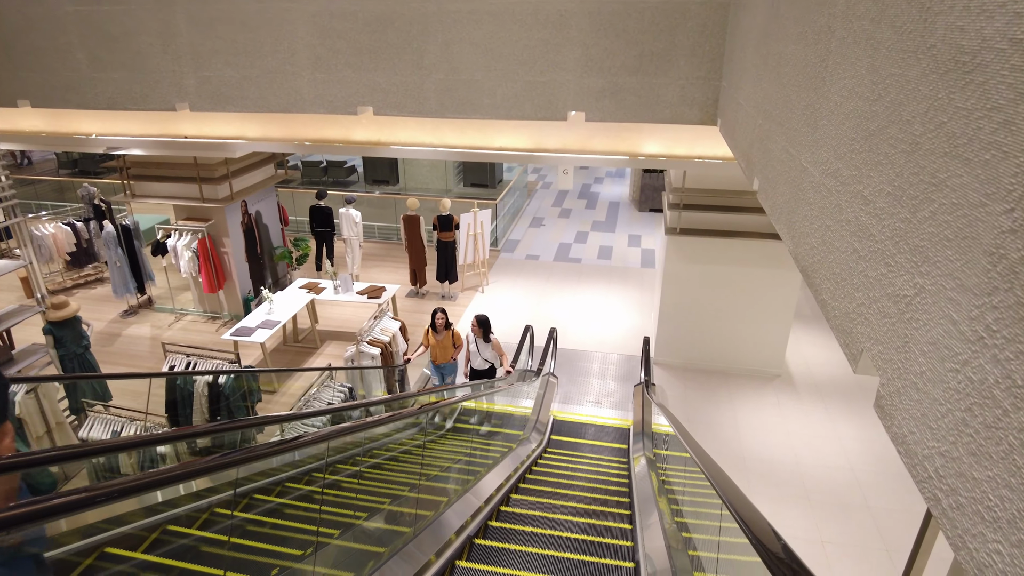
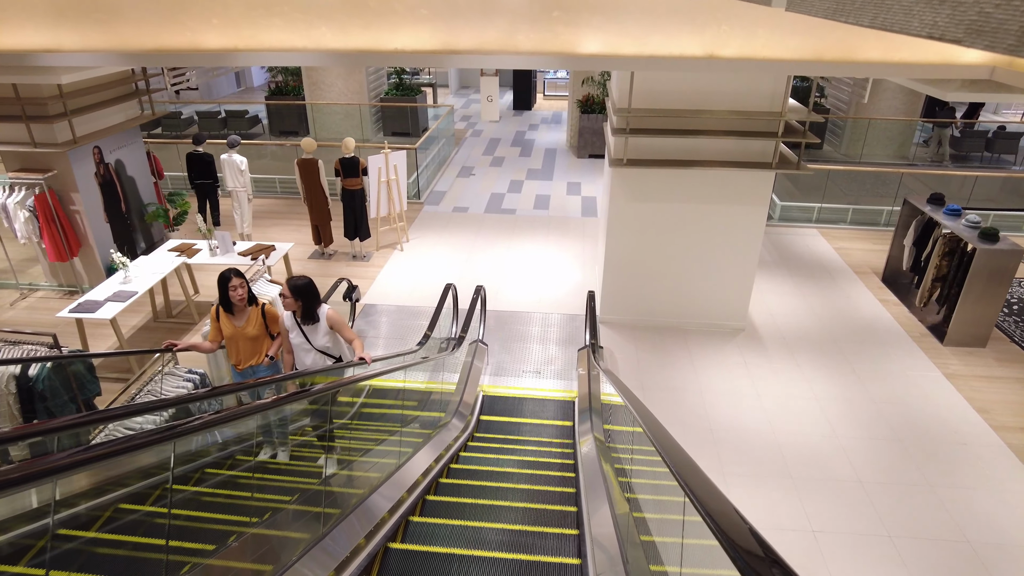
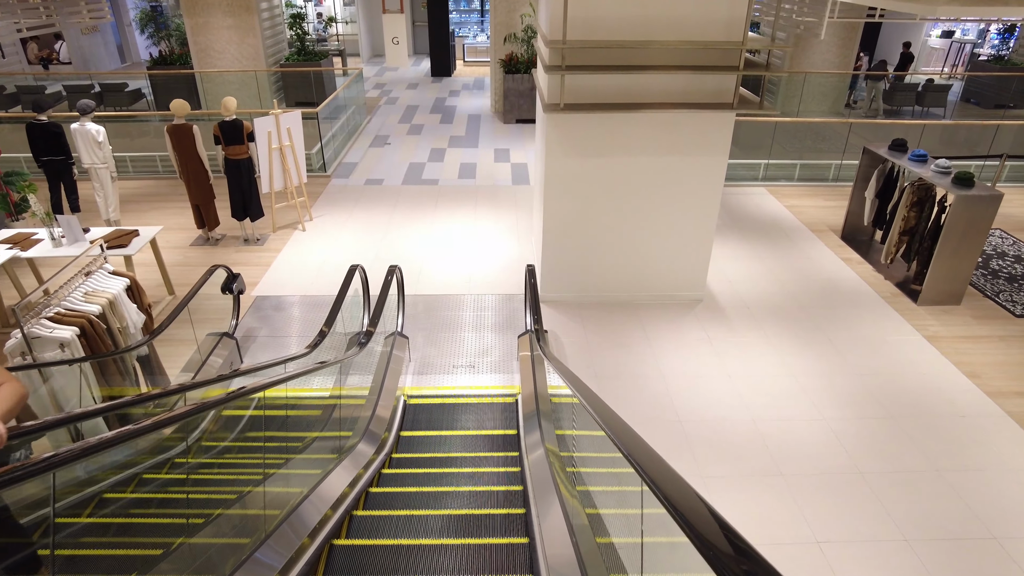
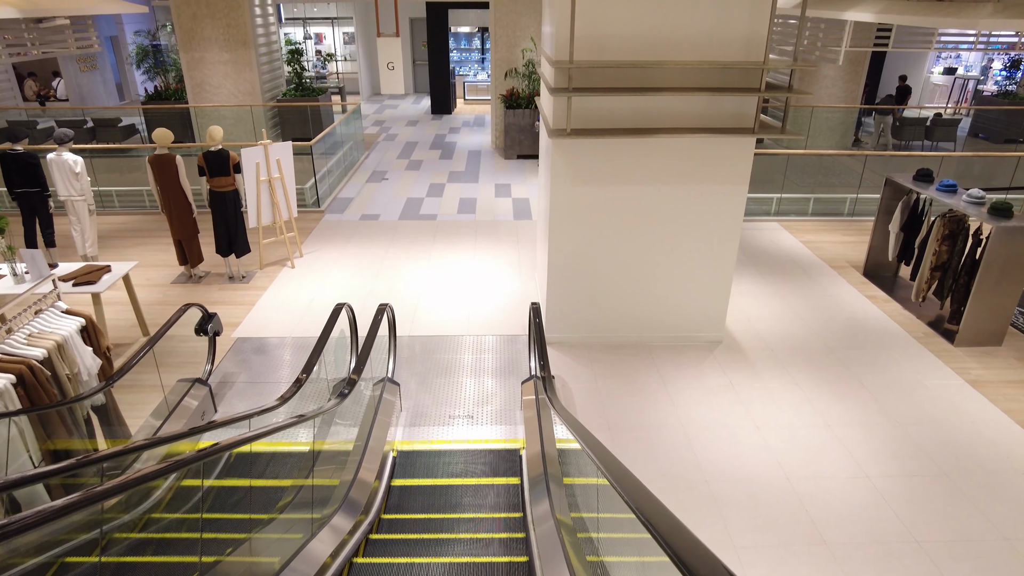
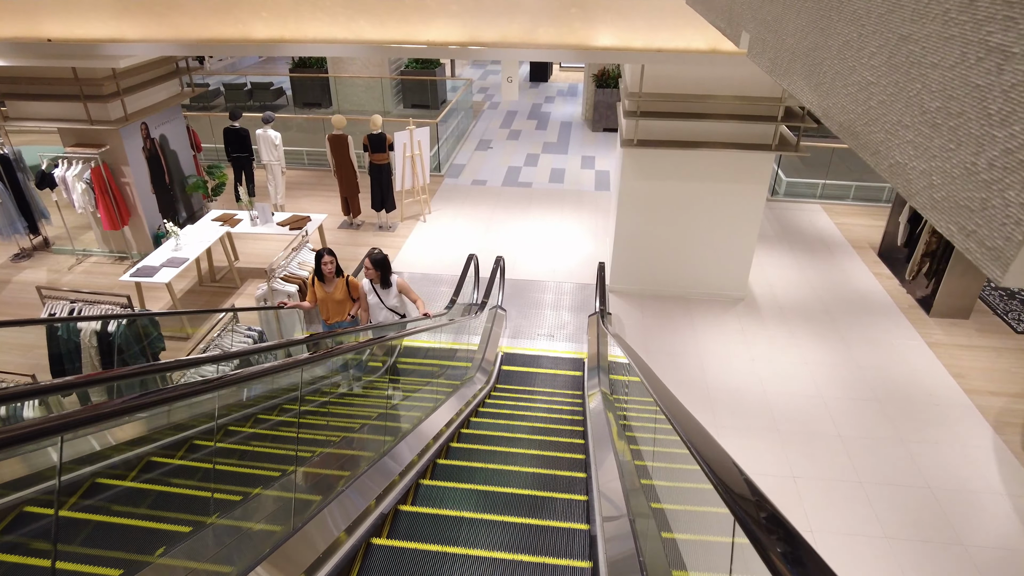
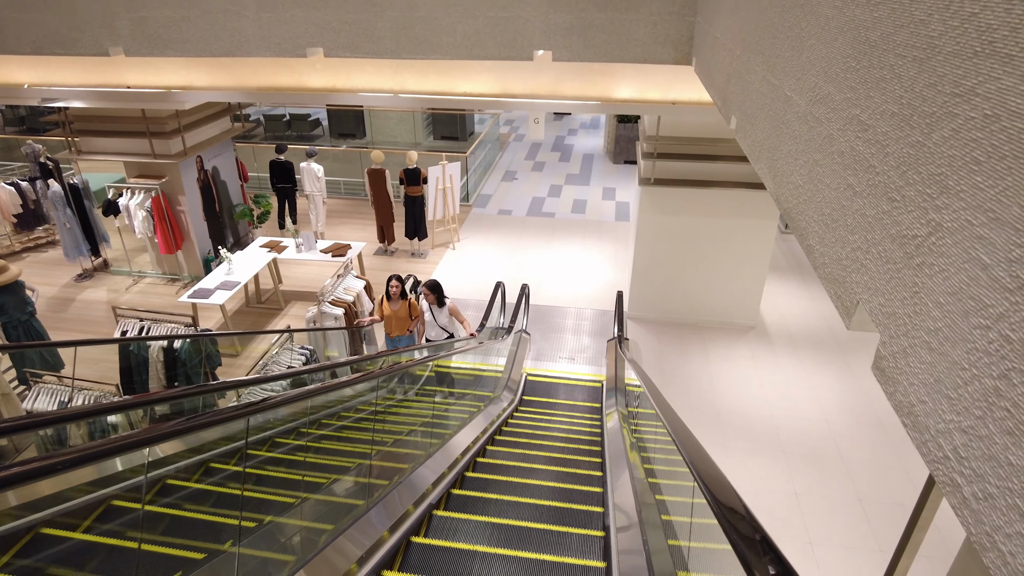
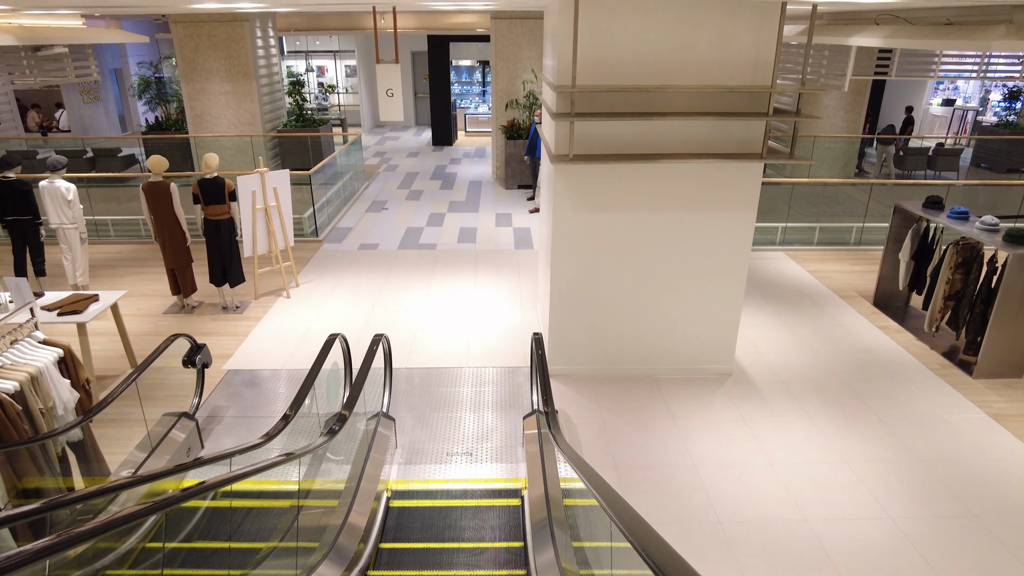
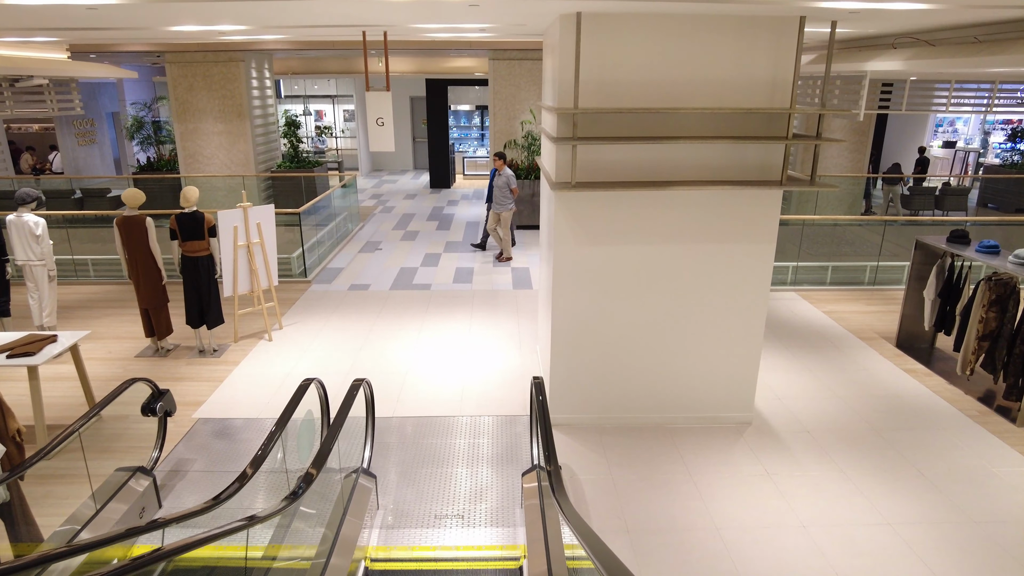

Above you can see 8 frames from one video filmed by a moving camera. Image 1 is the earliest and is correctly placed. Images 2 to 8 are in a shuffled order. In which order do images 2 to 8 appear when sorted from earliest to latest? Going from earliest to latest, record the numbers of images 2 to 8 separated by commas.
6, 5, 2, 3, 4, 7, 8
